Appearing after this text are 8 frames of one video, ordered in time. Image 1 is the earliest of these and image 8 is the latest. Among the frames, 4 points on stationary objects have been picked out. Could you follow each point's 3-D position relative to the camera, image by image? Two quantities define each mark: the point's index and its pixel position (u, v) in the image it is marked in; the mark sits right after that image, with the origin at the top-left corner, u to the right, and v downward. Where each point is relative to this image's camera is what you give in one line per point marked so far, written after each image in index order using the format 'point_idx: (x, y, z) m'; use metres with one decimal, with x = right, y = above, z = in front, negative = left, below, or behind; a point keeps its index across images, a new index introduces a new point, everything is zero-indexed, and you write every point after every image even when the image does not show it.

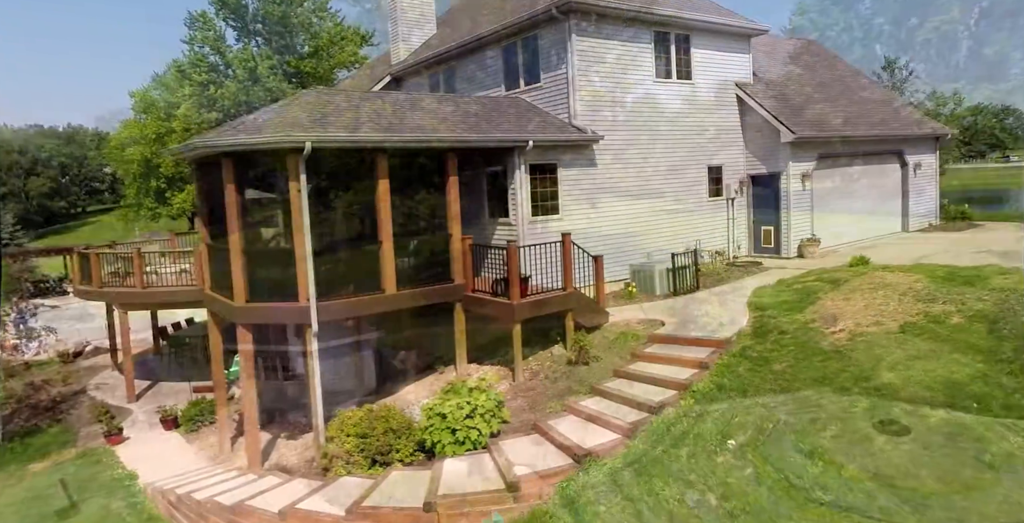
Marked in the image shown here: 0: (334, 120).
0: (-2.9, +2.3, +10.3) m
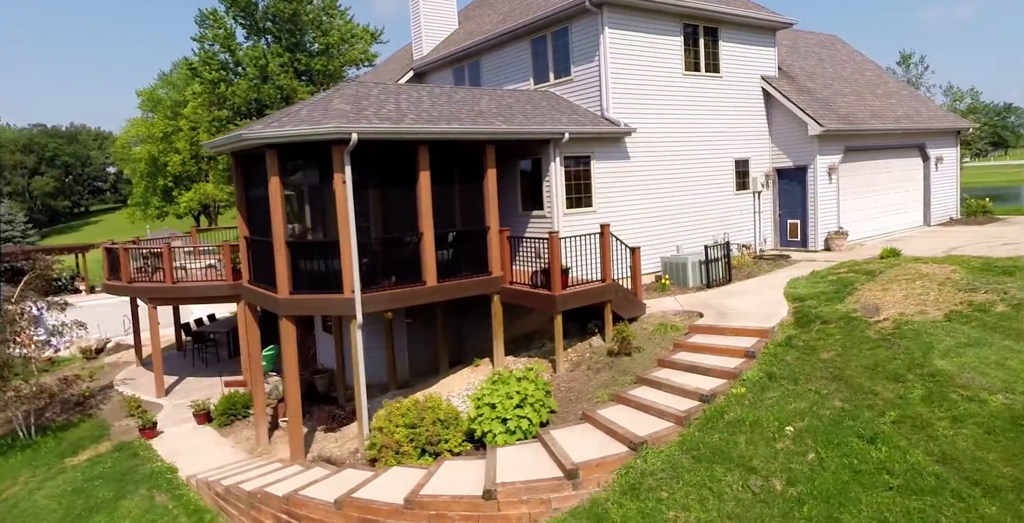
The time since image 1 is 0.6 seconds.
0: (-2.2, +2.5, +10.3) m
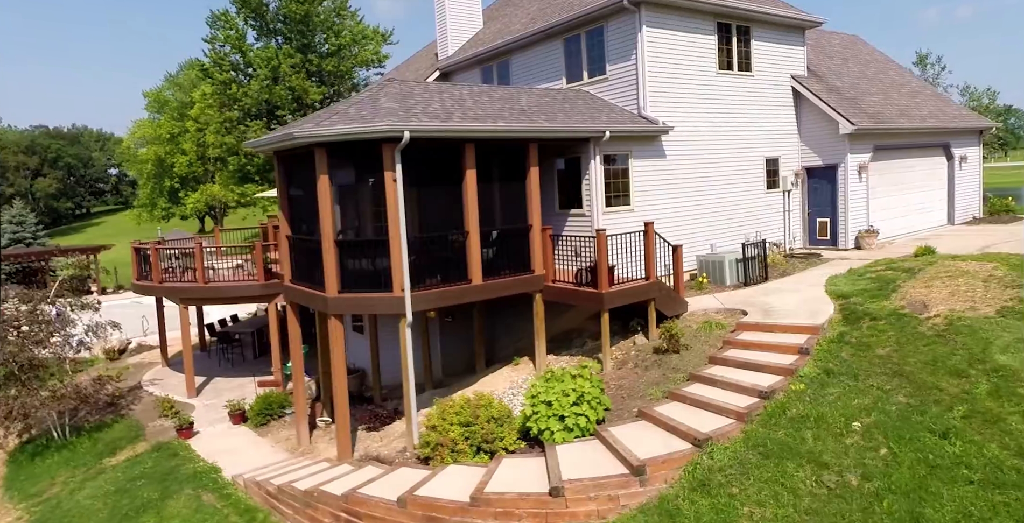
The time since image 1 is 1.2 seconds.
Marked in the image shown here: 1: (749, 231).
0: (-1.4, +2.5, +10.3) m
1: (+5.7, +0.7, +15.1) m
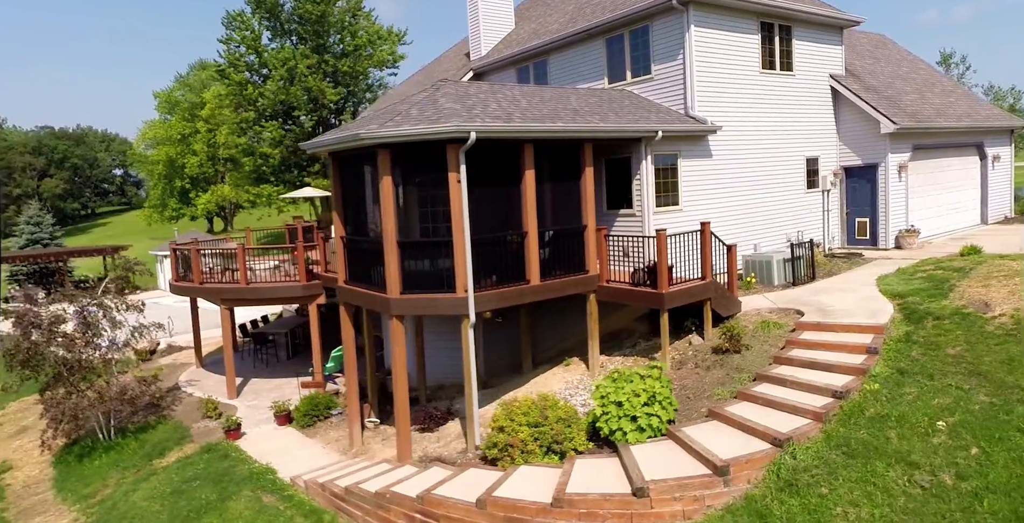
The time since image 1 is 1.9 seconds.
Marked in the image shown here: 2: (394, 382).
0: (-0.4, +2.5, +10.3) m
1: (+6.7, +0.7, +15.1) m
2: (-1.9, -2.0, +10.3) m
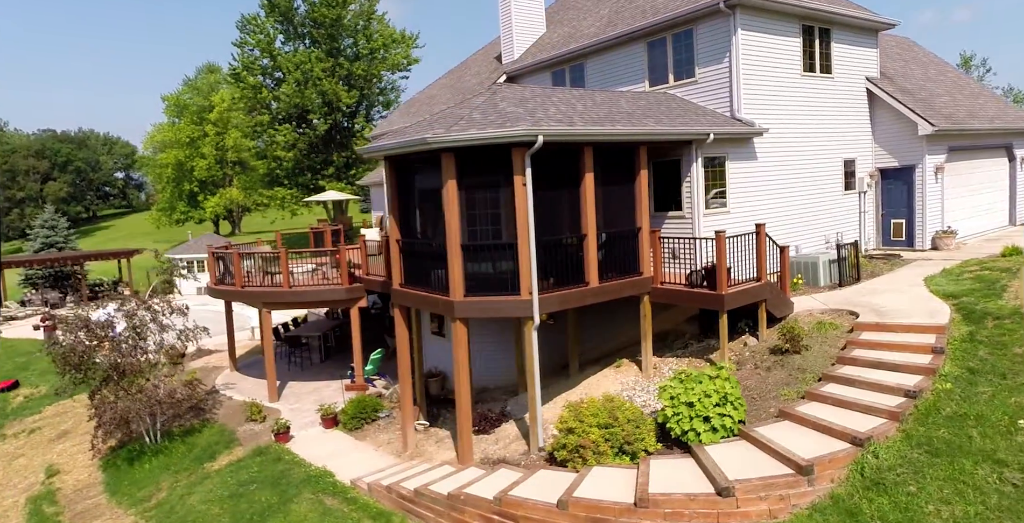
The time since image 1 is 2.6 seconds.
0: (+0.6, +2.5, +10.4) m
1: (+7.7, +0.7, +15.2) m
2: (-0.9, -2.0, +10.4) m
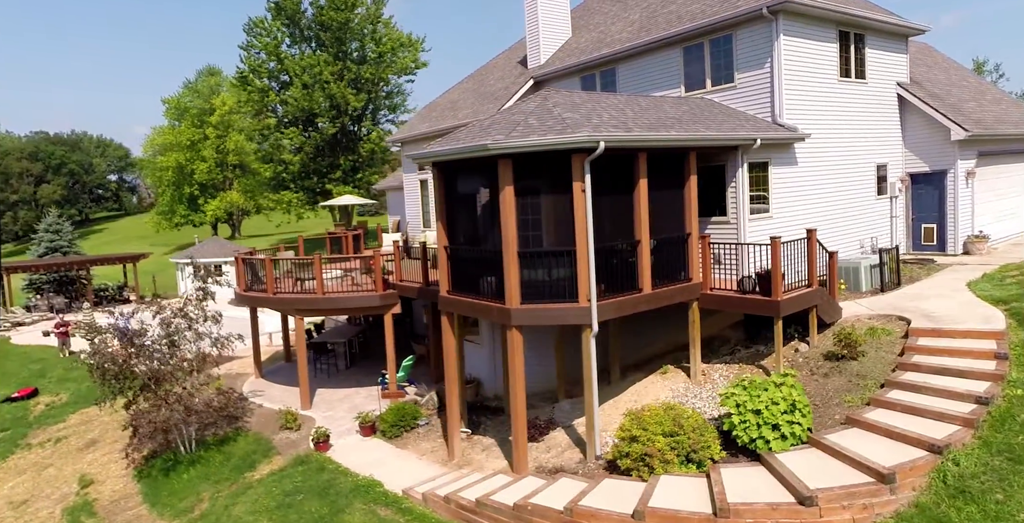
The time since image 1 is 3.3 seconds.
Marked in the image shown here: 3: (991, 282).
0: (+1.5, +2.4, +10.3) m
1: (+8.5, +0.6, +15.2) m
2: (0.0, -2.1, +10.2) m
3: (+9.5, -0.4, +12.5) m
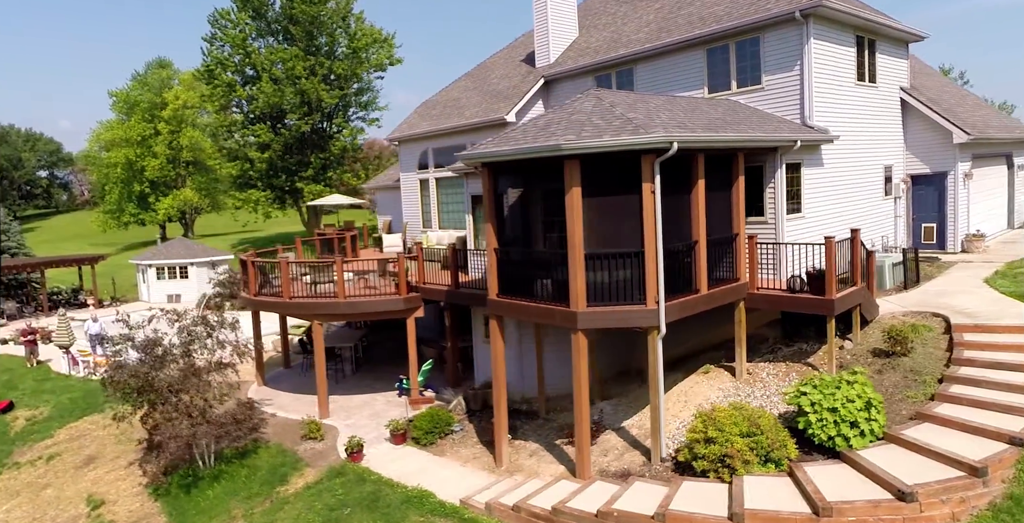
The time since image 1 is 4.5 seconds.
0: (+2.5, +2.3, +10.3) m
1: (+9.1, +0.6, +15.7) m
2: (+1.0, -2.1, +10.1) m
3: (+10.3, -0.3, +13.1) m
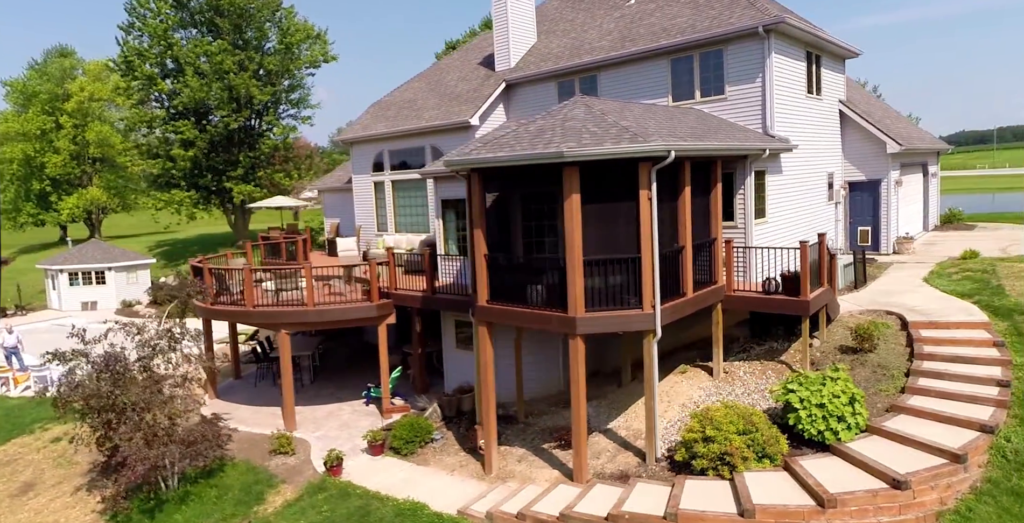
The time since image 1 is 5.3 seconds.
0: (+2.4, +2.3, +10.5) m
1: (+8.3, +0.6, +16.8) m
2: (+1.0, -2.2, +10.1) m
3: (+9.8, -0.4, +14.3) m
